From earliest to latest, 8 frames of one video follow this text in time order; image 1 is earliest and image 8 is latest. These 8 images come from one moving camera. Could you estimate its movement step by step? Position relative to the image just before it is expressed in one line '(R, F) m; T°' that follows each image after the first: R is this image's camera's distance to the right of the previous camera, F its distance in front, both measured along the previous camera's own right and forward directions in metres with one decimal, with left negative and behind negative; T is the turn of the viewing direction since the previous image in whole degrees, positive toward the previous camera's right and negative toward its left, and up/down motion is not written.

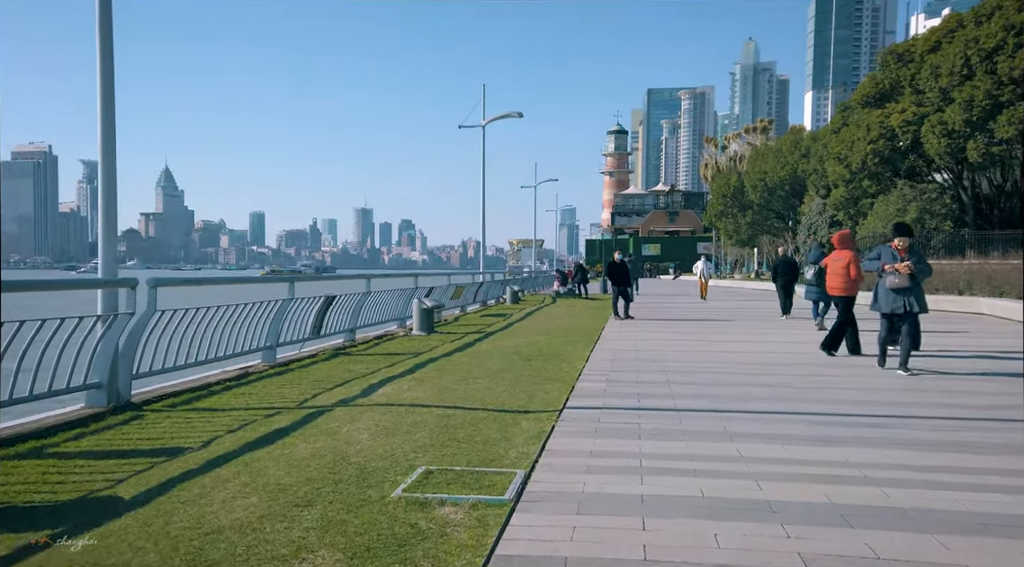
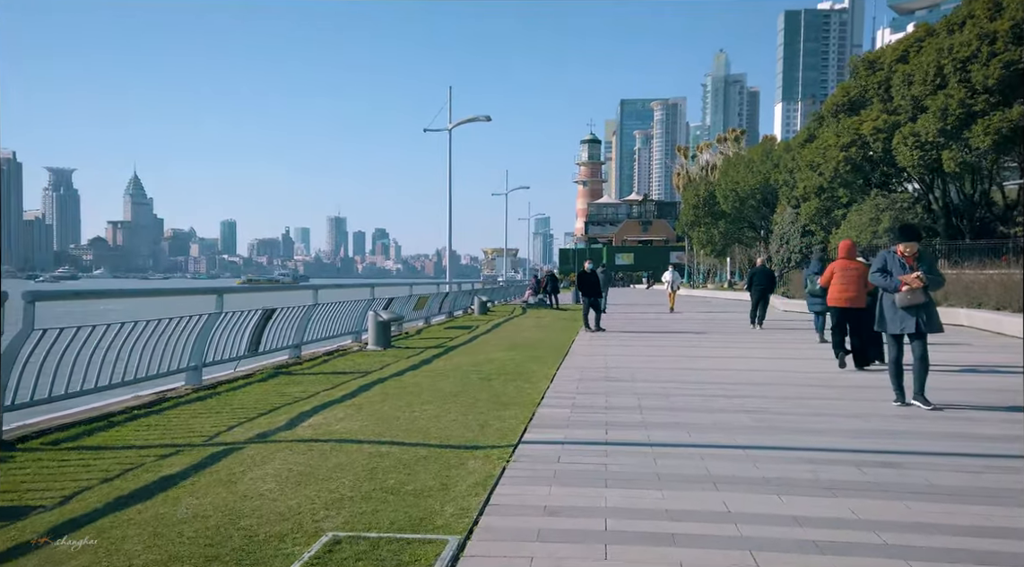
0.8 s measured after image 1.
(+0.1, +0.8) m; +1°
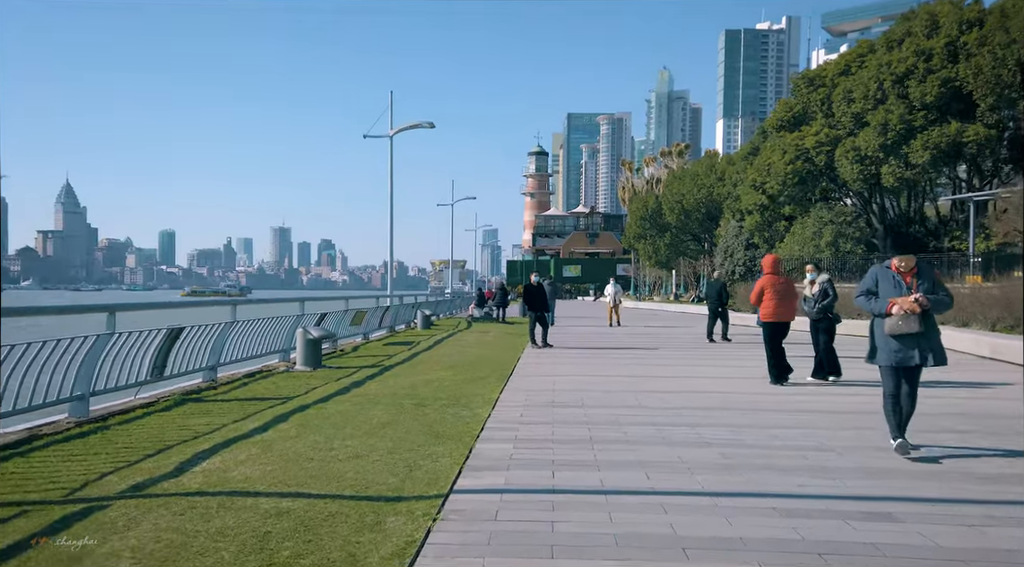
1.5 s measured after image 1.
(+0.1, +0.8) m; +3°
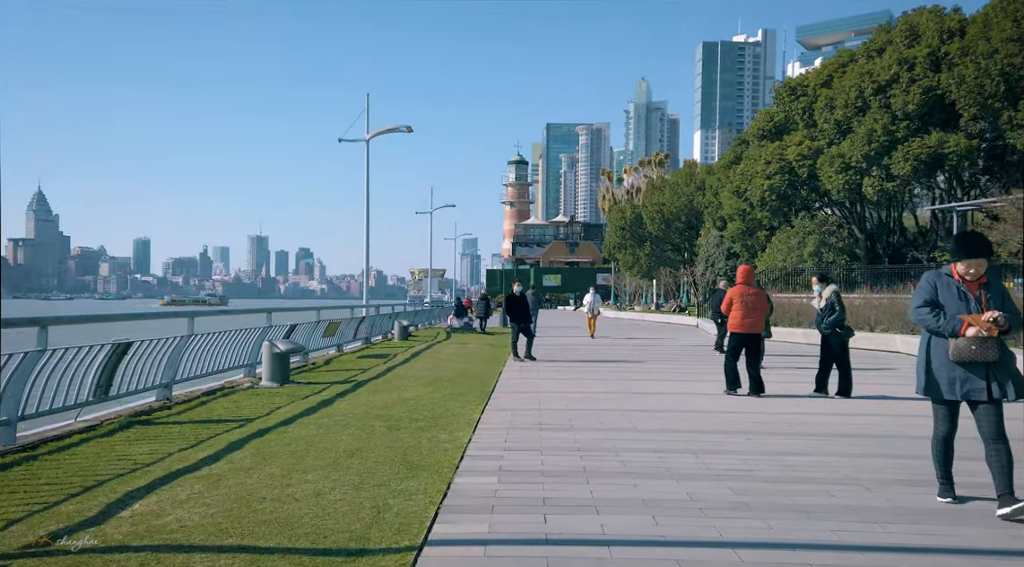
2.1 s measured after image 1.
(0.0, +0.7) m; +1°
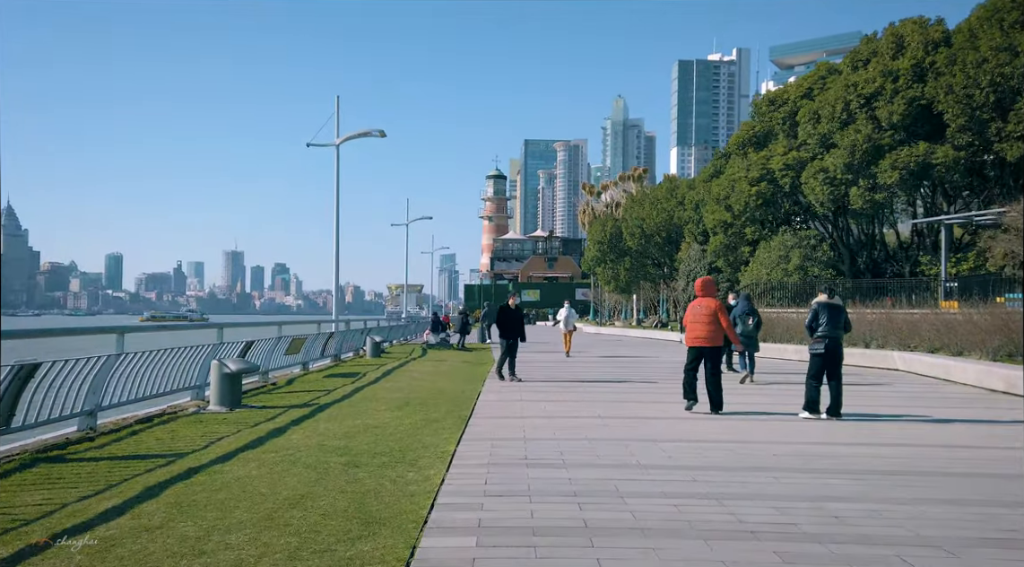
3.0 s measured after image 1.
(0.0, +1.1) m; +1°
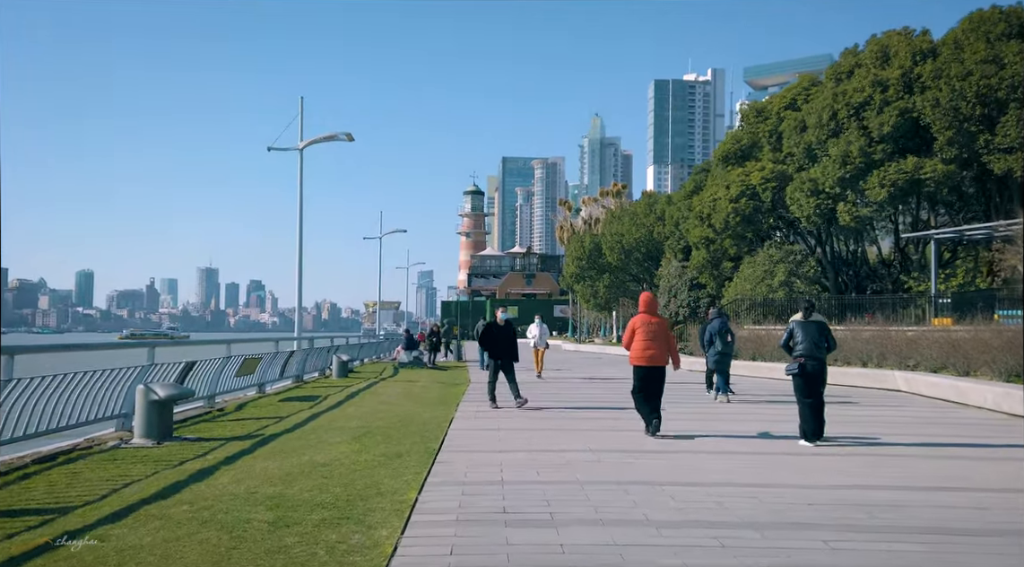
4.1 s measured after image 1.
(0.0, +1.2) m; +1°
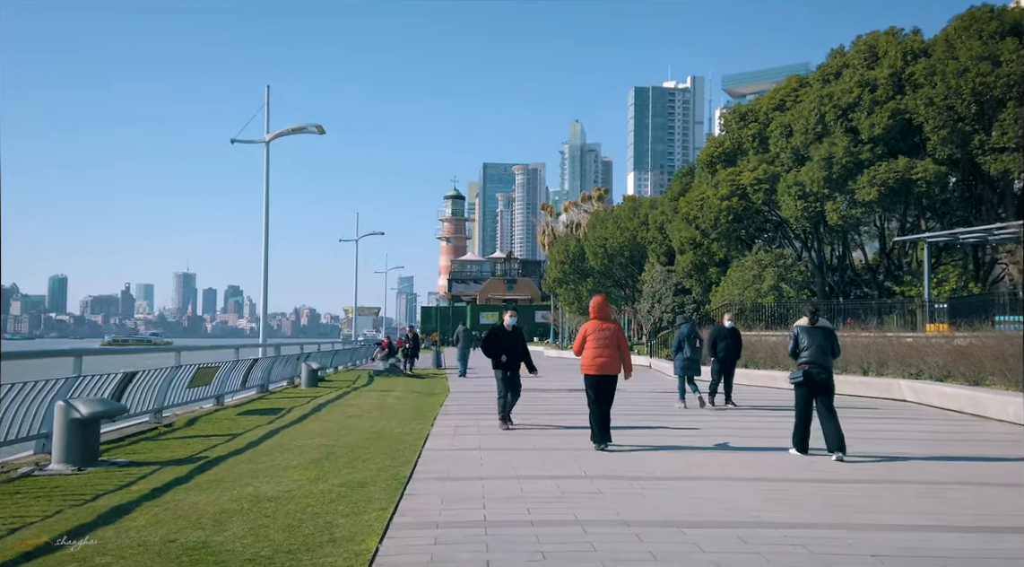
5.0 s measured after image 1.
(0.0, +1.1) m; +1°
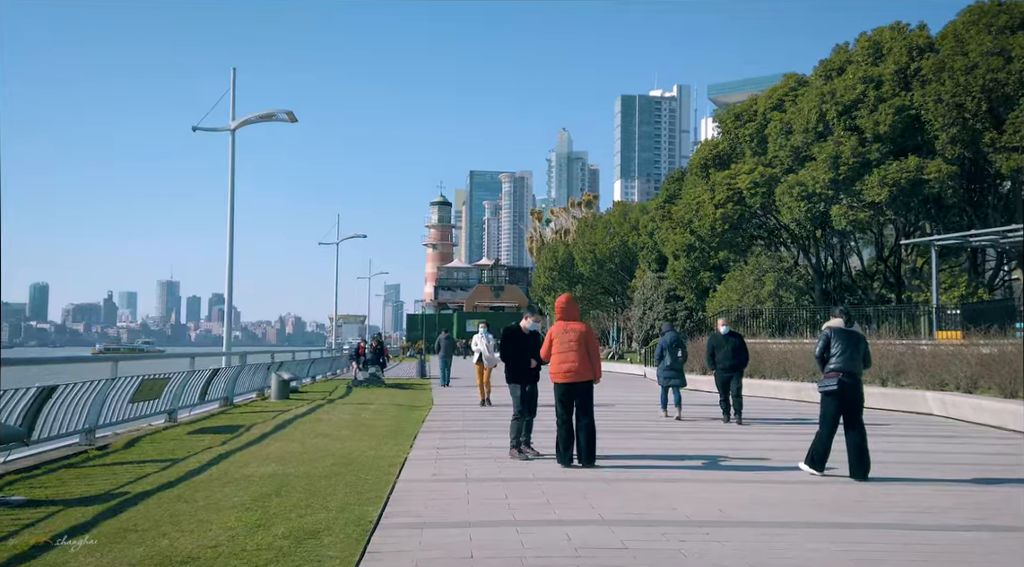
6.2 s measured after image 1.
(0.0, +1.4) m; +1°
